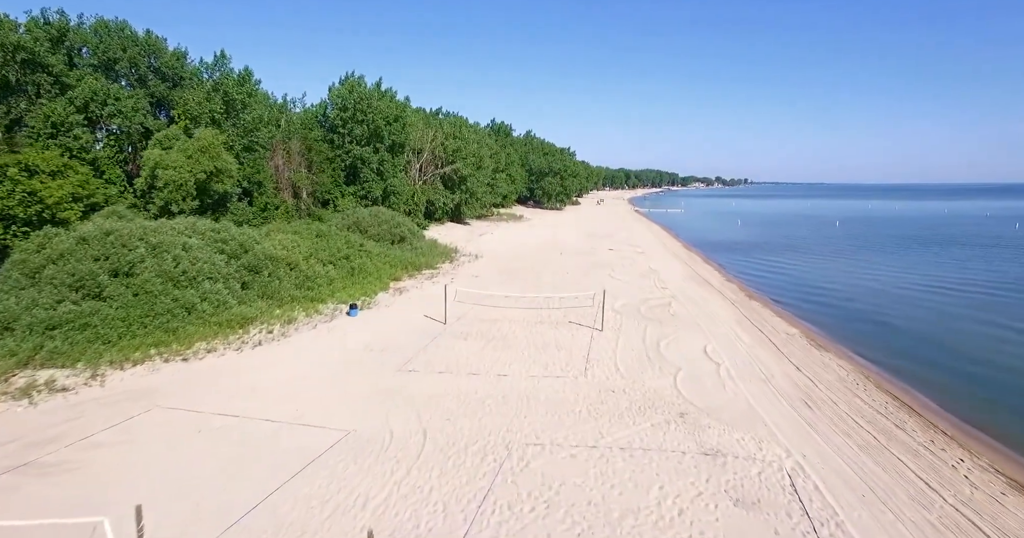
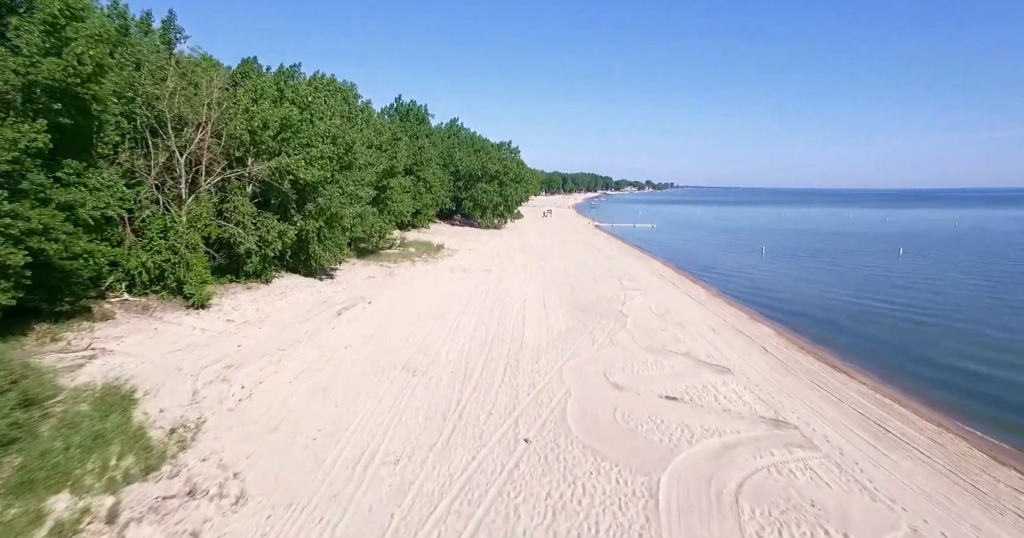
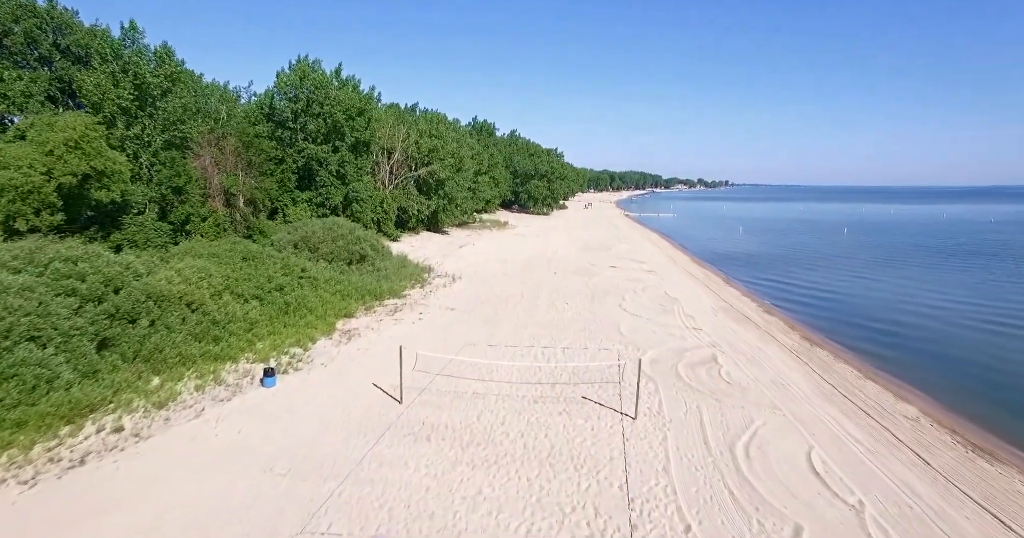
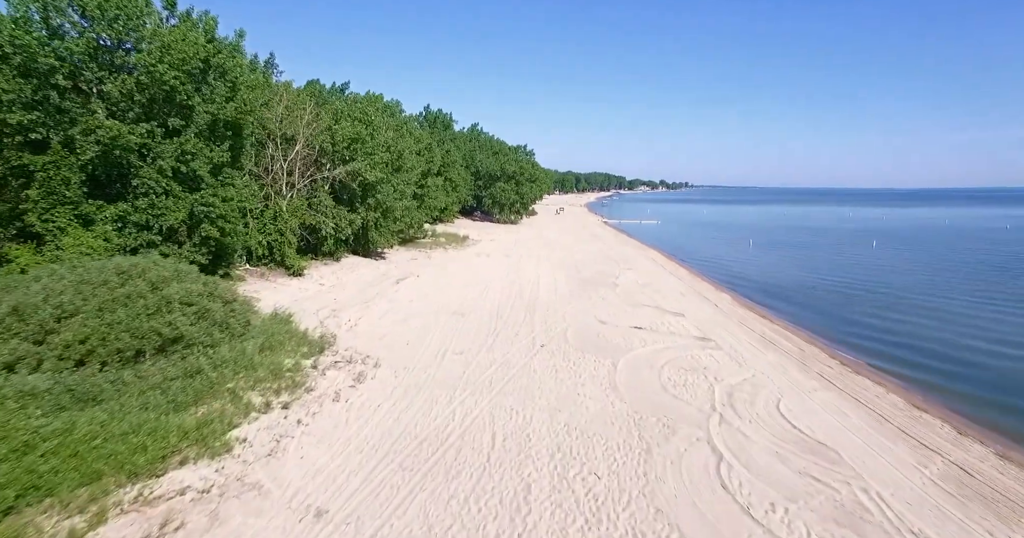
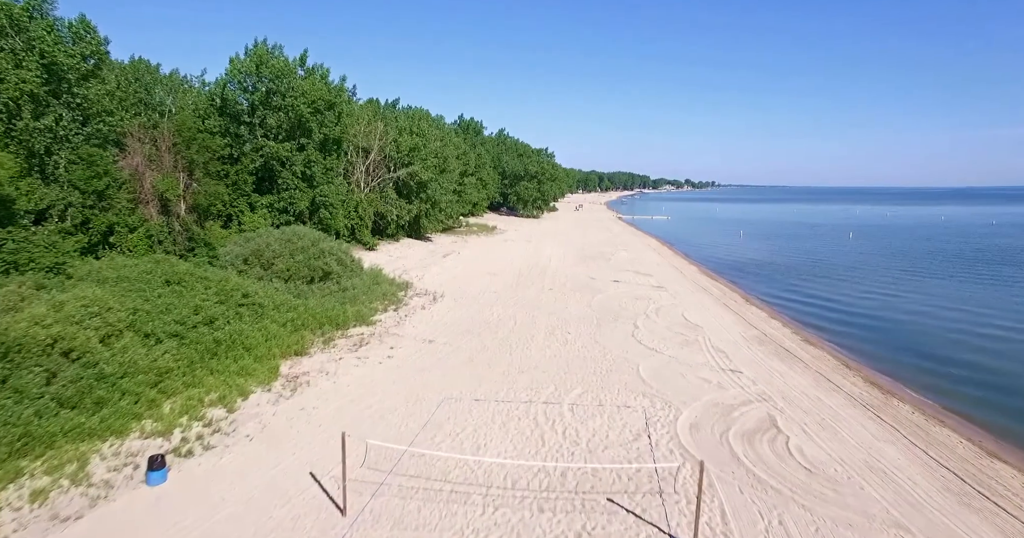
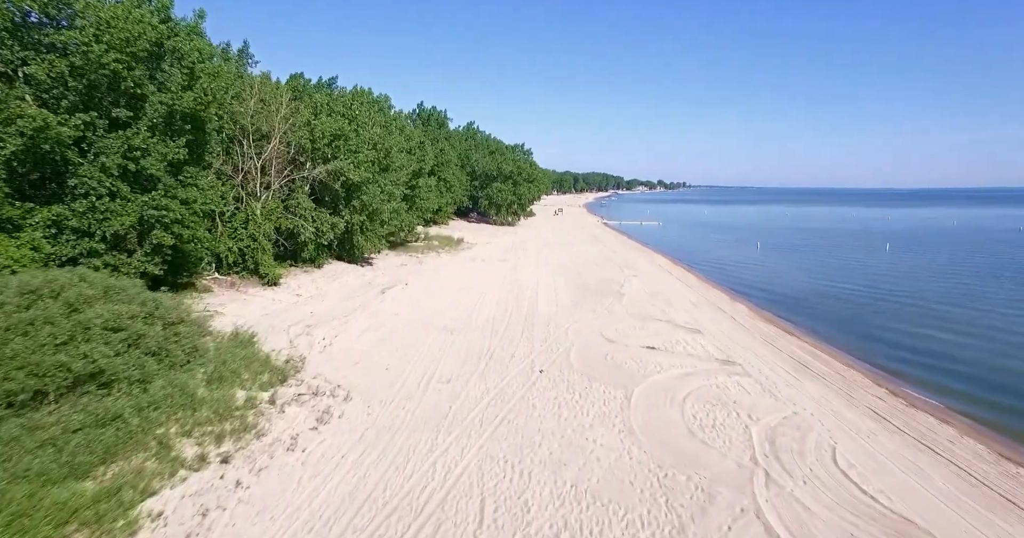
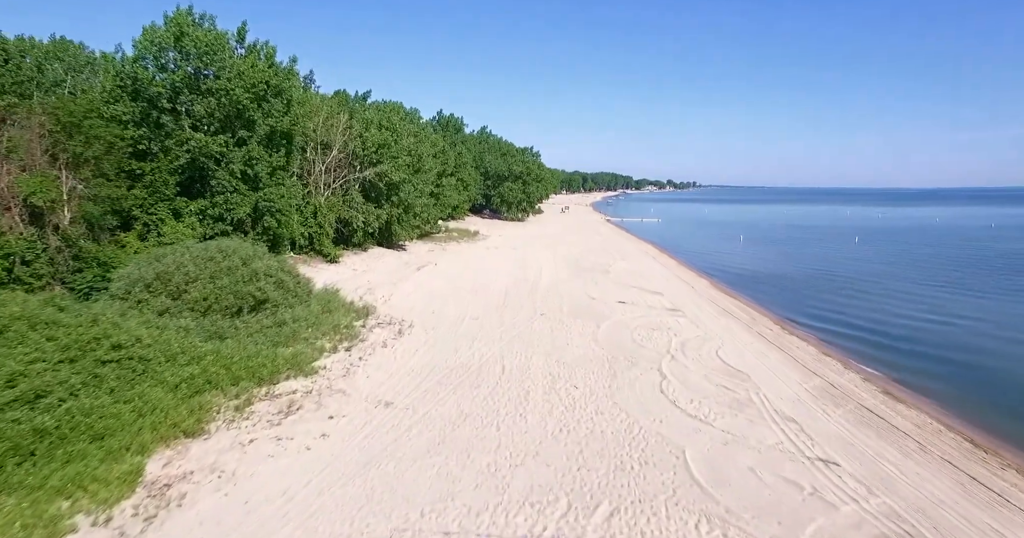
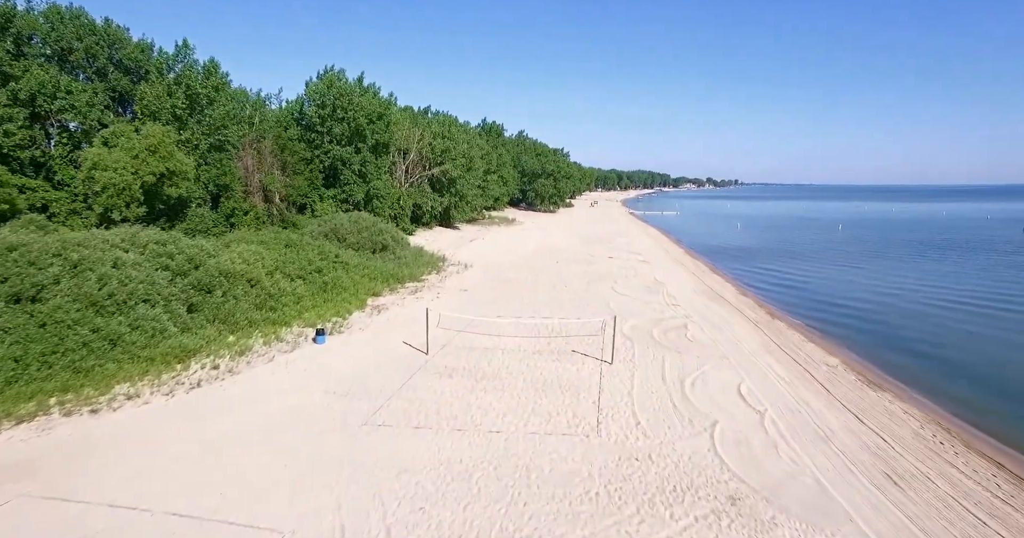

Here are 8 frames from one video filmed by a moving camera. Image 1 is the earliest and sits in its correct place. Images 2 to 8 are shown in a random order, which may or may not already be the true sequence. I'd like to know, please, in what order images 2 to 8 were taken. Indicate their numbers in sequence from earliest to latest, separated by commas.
8, 3, 5, 7, 4, 6, 2
